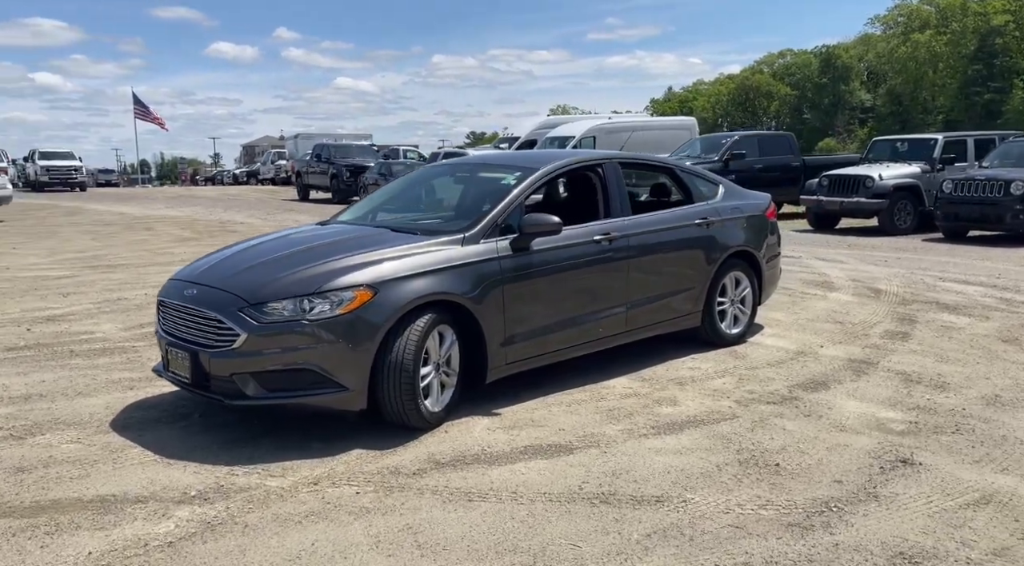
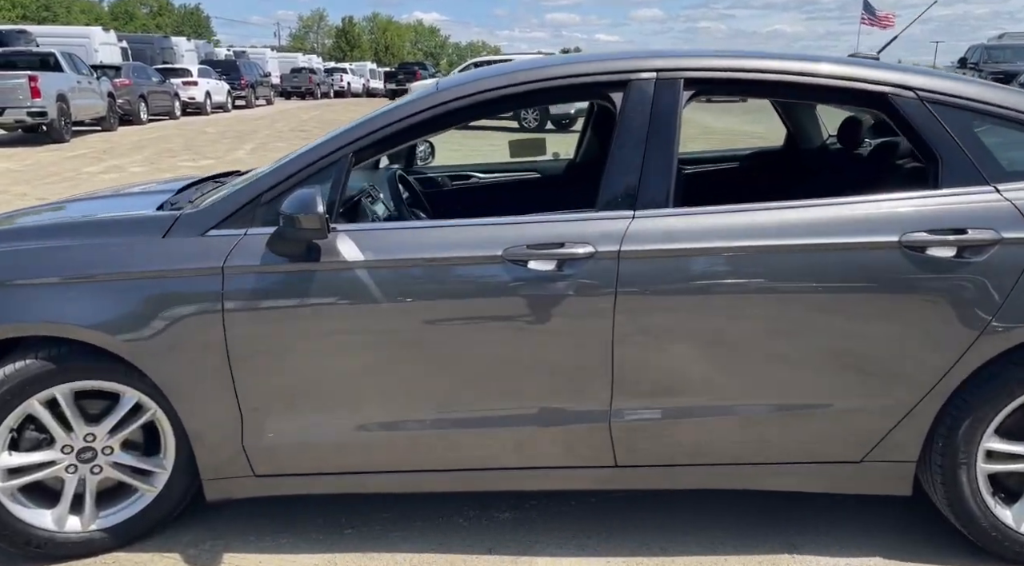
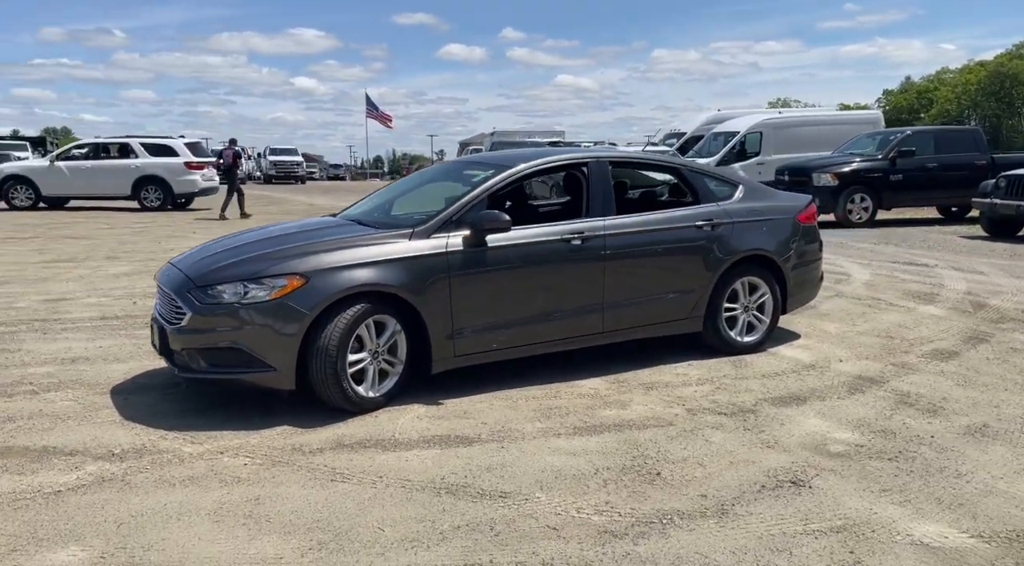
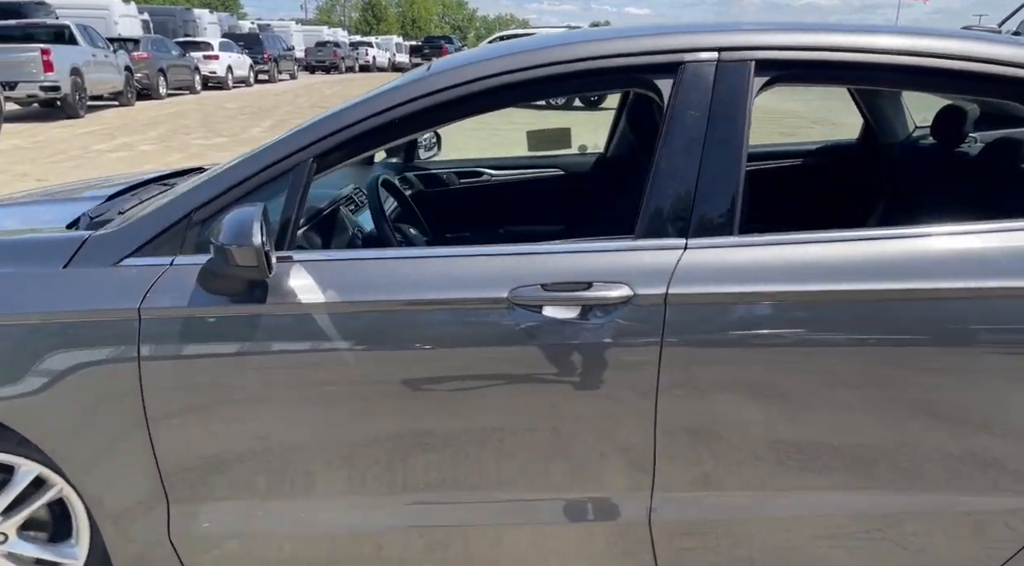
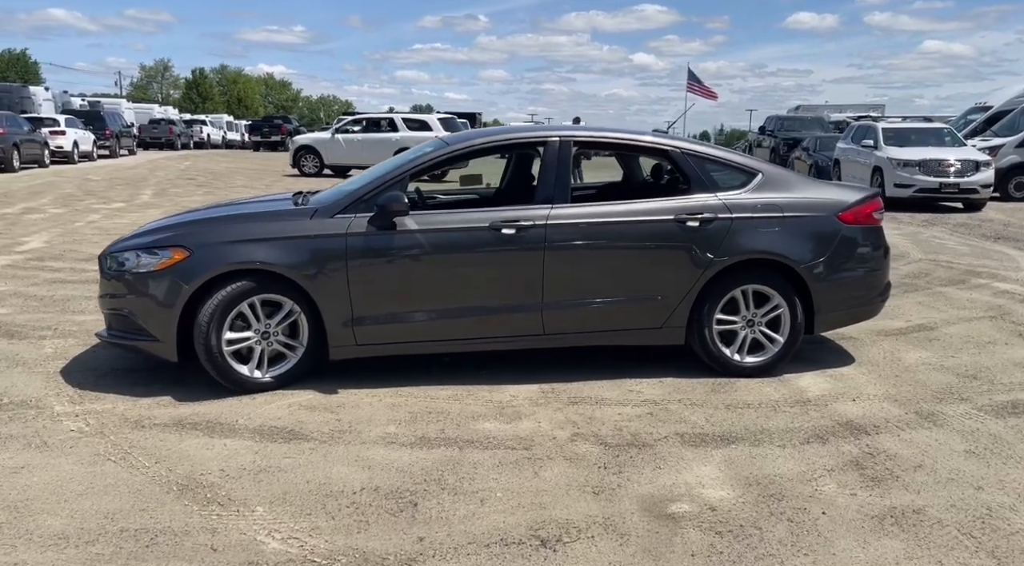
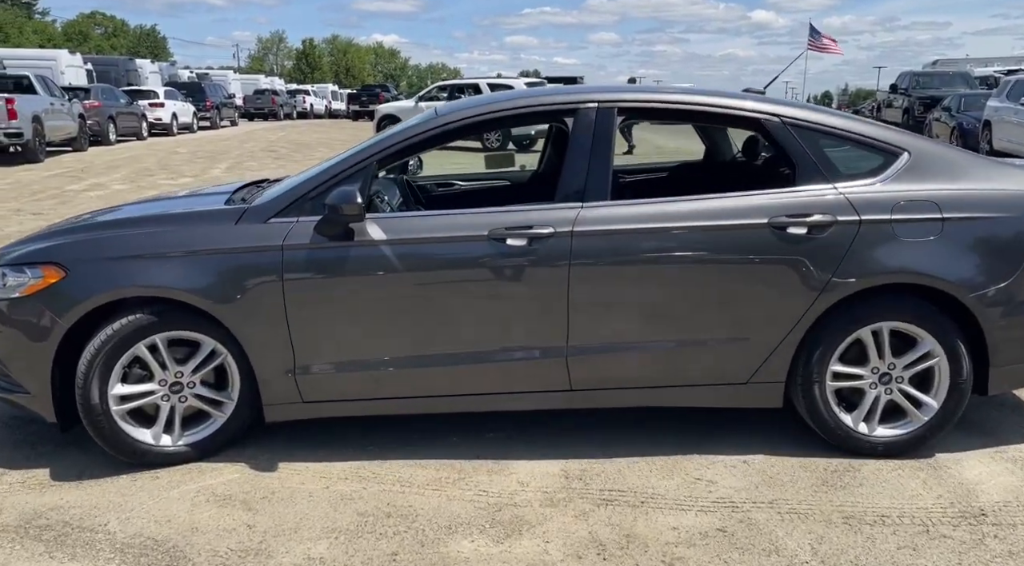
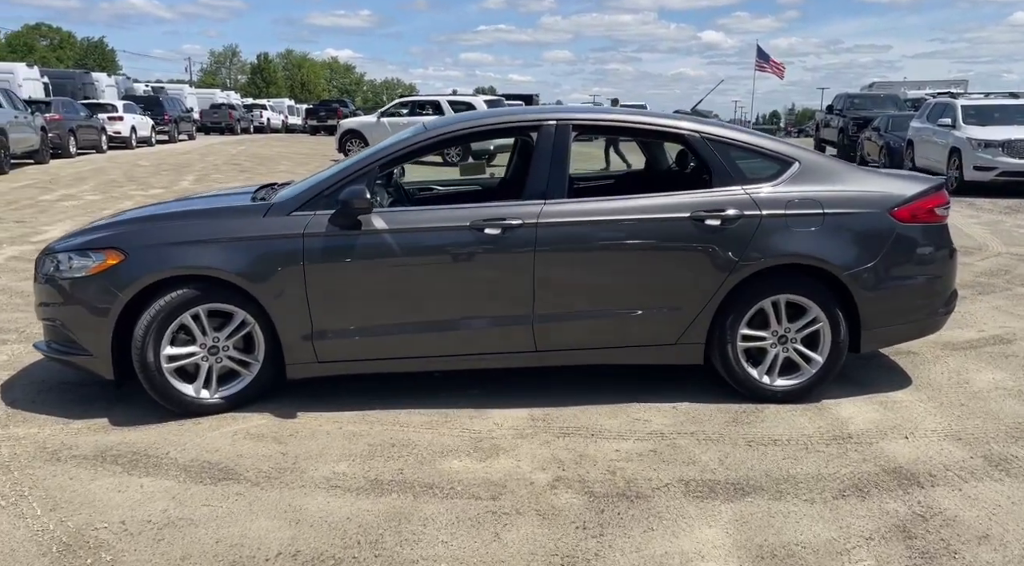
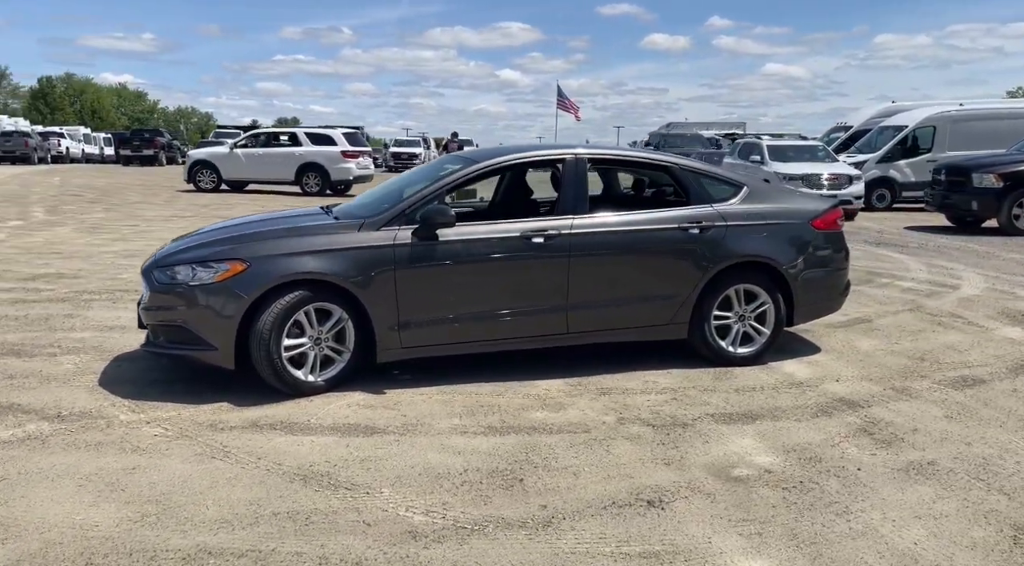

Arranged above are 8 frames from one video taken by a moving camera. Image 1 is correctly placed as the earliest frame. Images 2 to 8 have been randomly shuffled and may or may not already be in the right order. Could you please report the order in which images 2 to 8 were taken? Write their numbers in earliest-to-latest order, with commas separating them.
3, 8, 5, 7, 6, 2, 4
